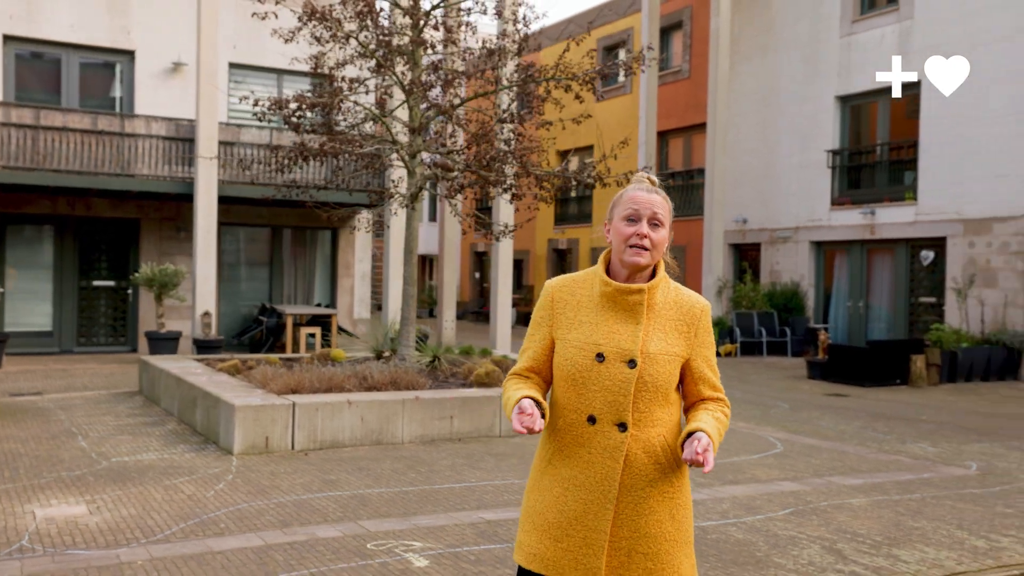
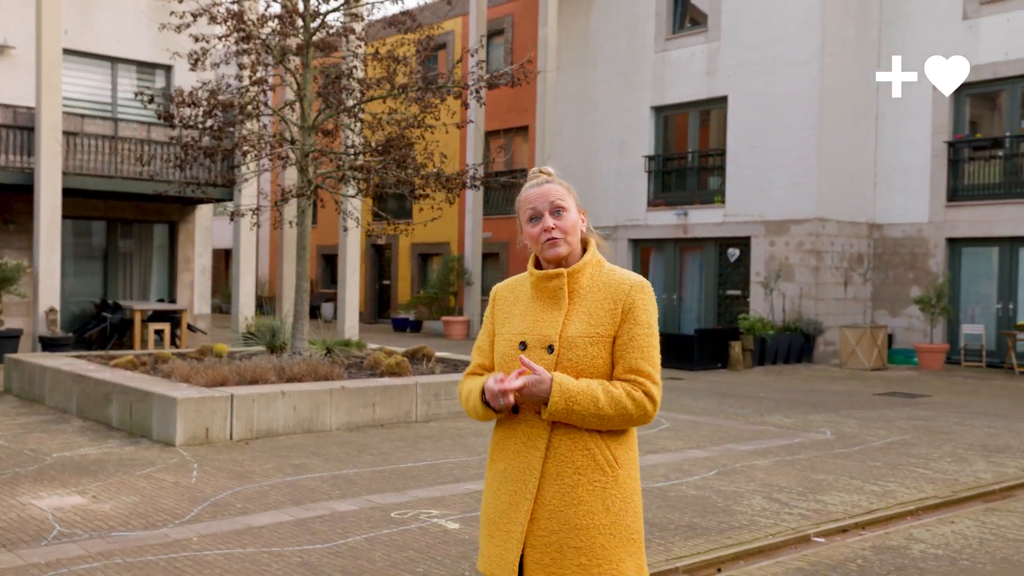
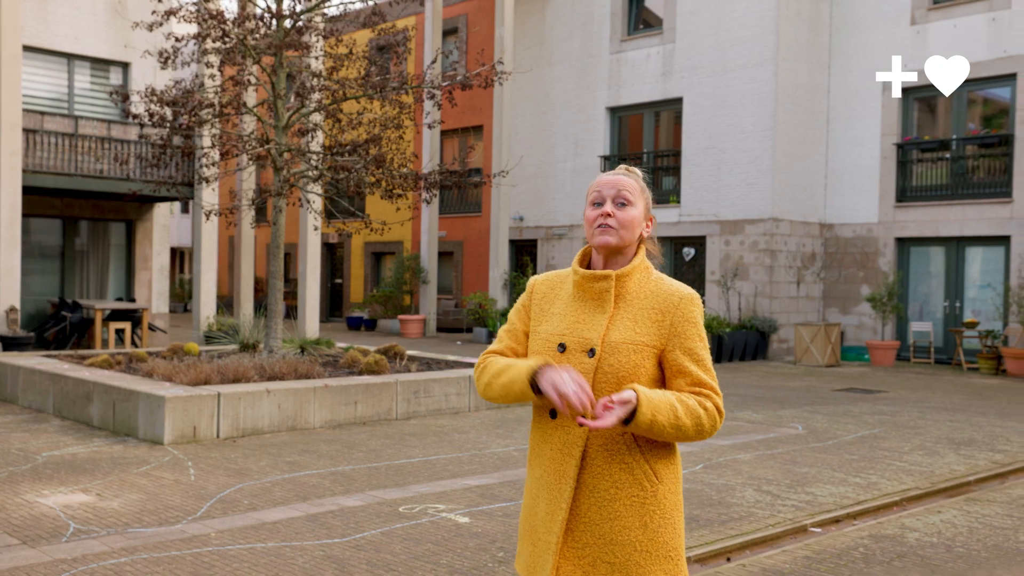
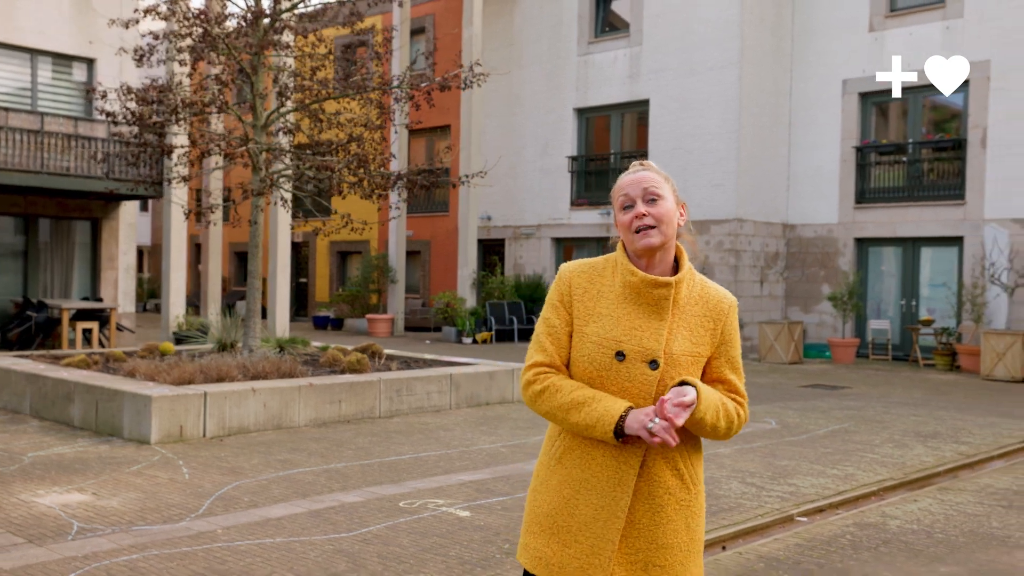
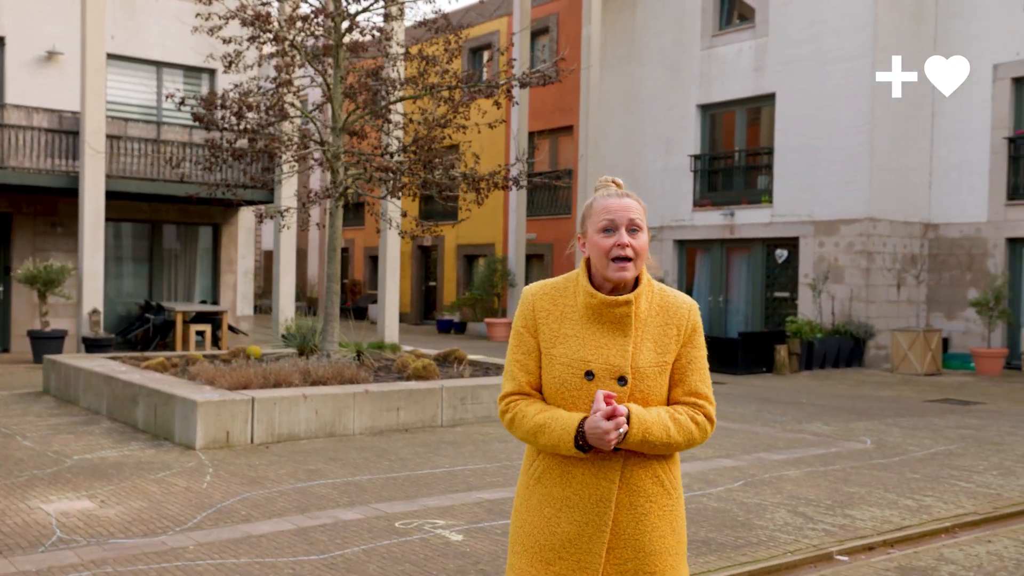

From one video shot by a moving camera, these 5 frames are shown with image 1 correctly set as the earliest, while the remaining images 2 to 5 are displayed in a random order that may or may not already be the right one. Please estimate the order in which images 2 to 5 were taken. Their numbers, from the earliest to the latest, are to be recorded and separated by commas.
5, 2, 3, 4
